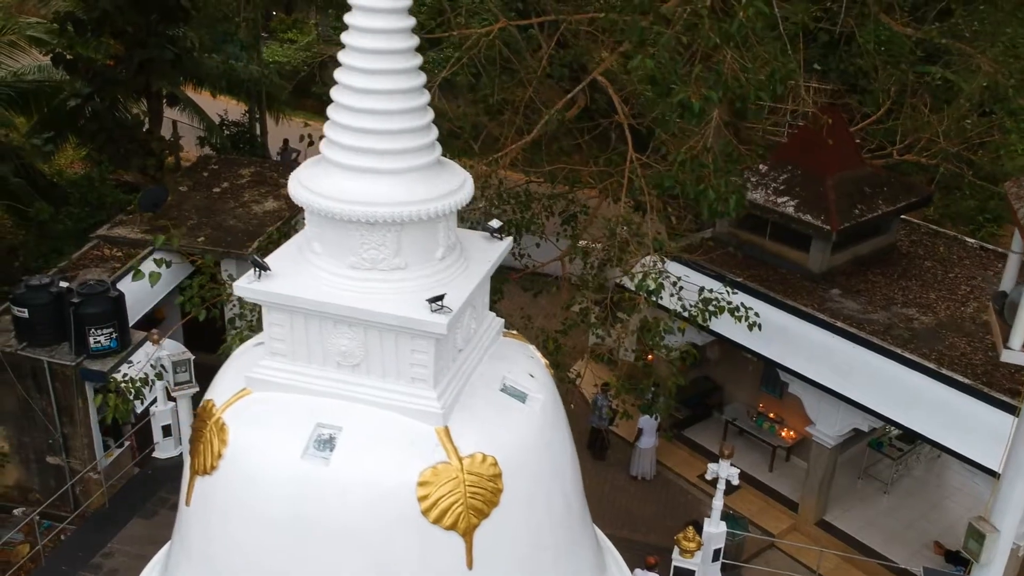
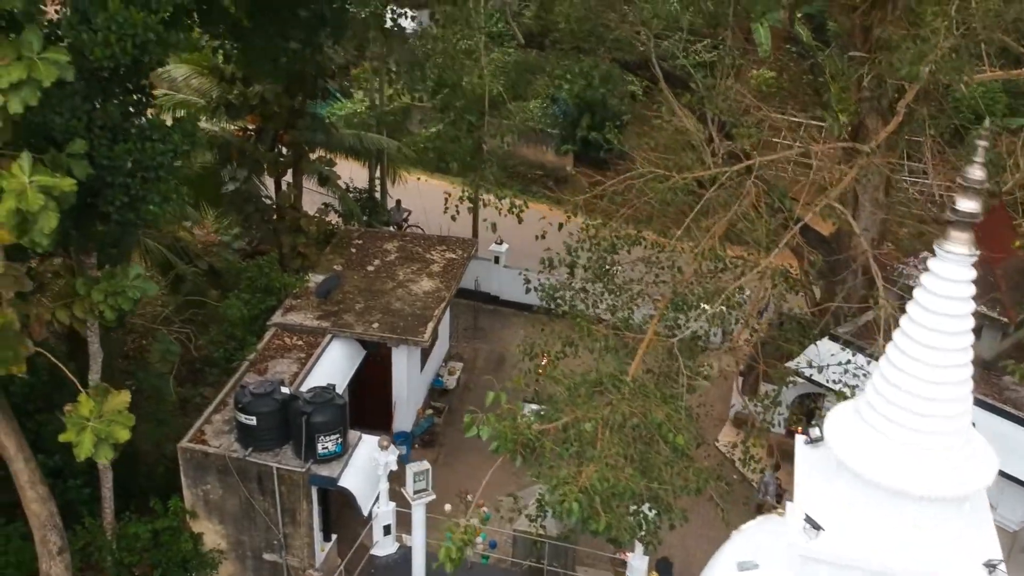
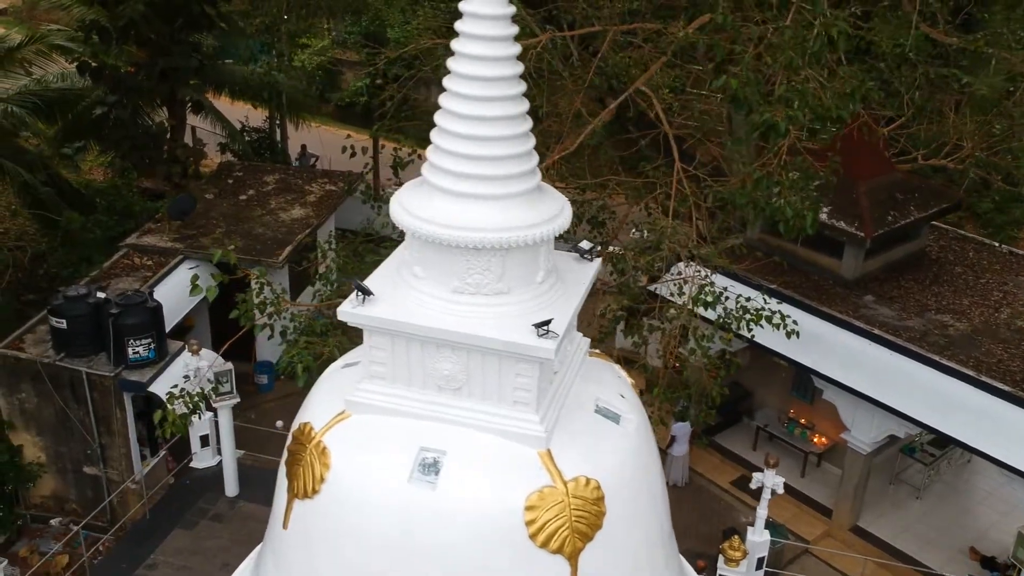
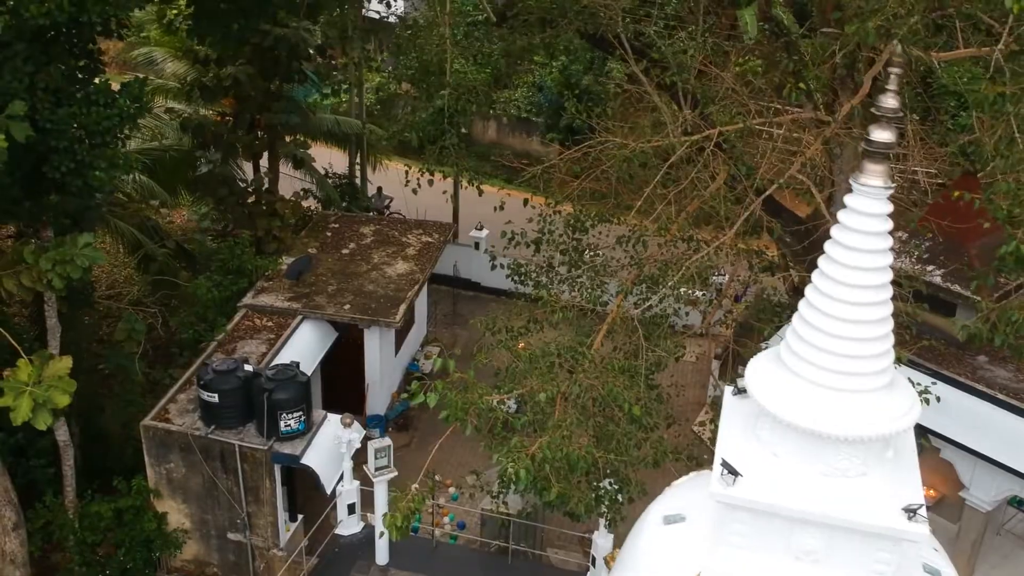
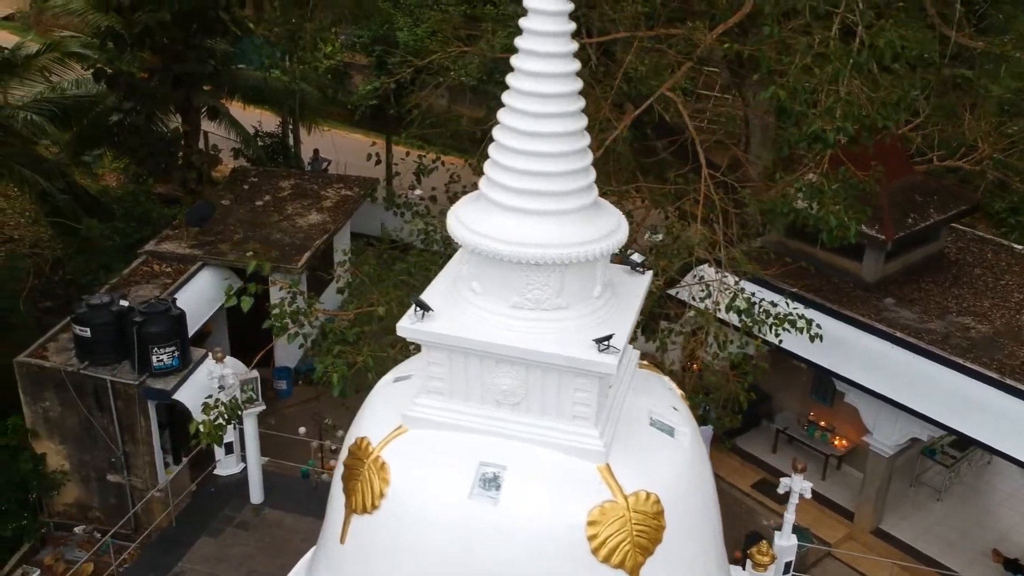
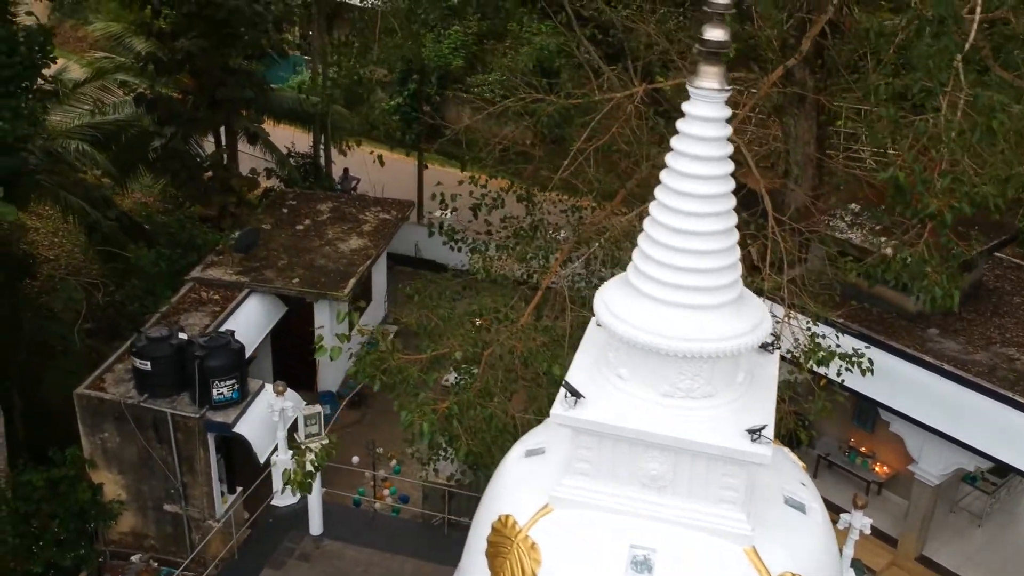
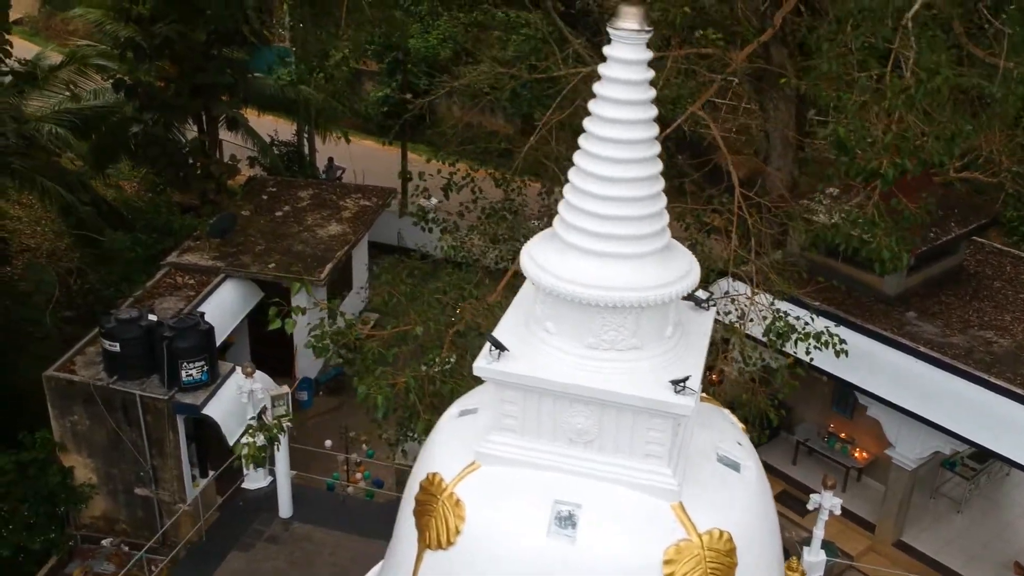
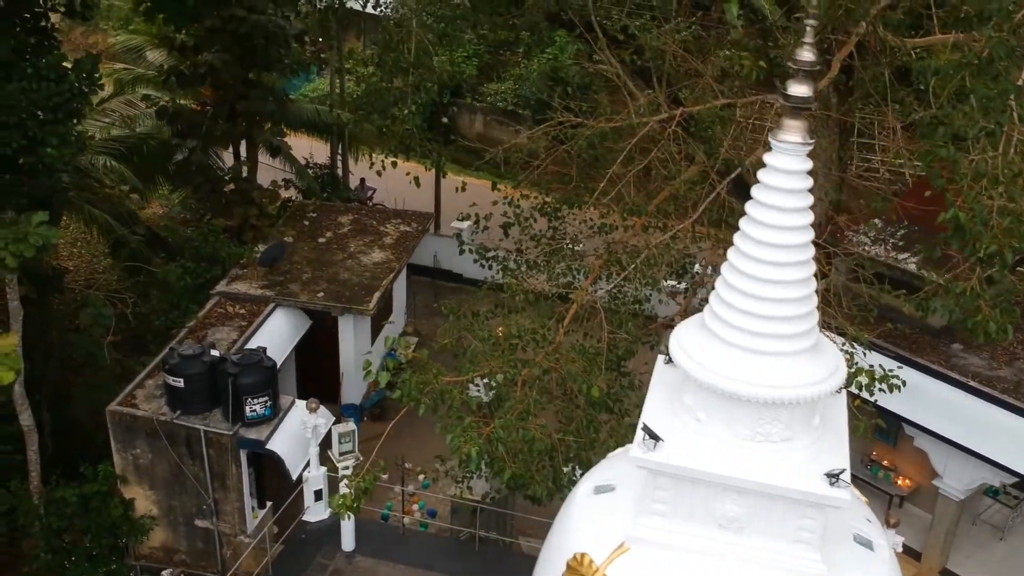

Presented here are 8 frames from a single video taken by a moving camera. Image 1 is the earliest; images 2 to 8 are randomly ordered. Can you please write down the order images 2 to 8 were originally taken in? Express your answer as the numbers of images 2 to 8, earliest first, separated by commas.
3, 5, 7, 6, 8, 4, 2
